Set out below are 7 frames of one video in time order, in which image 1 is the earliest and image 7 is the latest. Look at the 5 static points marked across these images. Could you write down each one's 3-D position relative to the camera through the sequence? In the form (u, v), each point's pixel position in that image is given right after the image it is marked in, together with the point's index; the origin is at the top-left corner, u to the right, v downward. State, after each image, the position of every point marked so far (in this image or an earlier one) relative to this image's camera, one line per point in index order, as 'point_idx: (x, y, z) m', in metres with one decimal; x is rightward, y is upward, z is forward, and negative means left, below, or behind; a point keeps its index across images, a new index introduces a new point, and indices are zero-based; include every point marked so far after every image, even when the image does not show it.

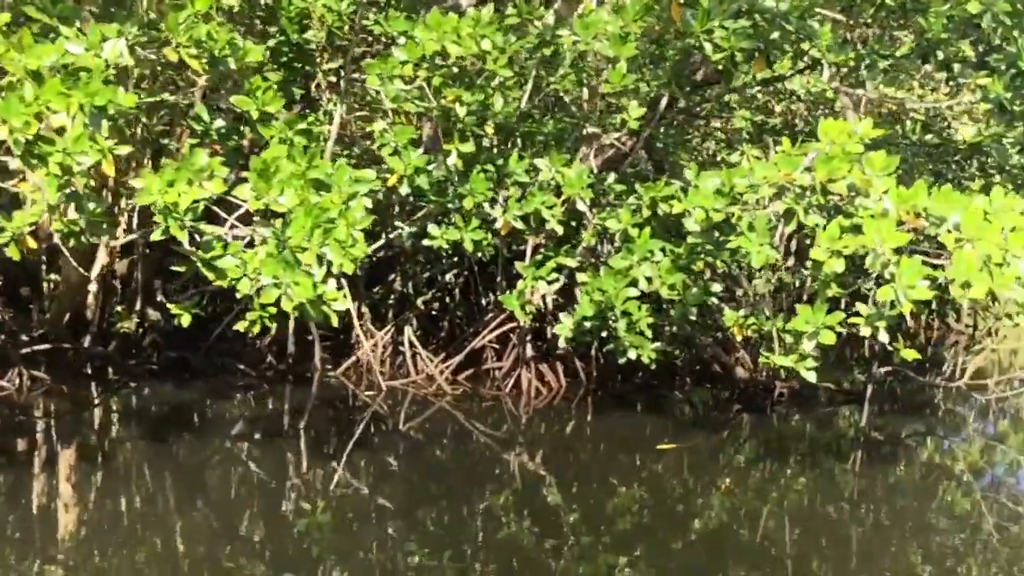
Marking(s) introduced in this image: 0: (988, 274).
0: (+1.5, 0.0, +3.1) m
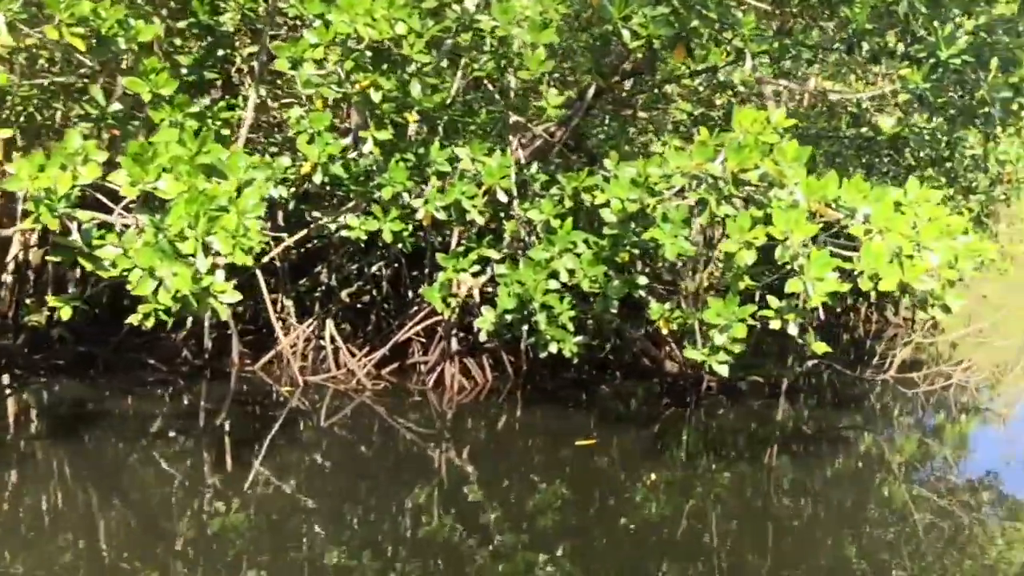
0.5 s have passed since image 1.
0: (+1.2, +0.1, +3.1) m
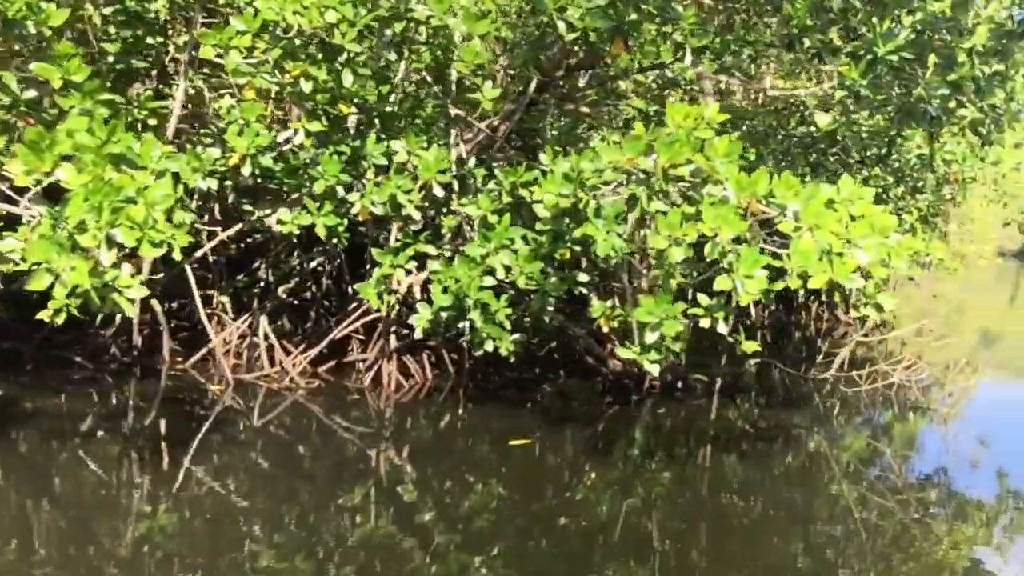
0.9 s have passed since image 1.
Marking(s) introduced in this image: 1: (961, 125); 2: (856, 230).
0: (+1.0, +0.1, +3.0) m
1: (+2.6, +0.9, +5.6) m
2: (+1.1, +0.2, +3.0) m
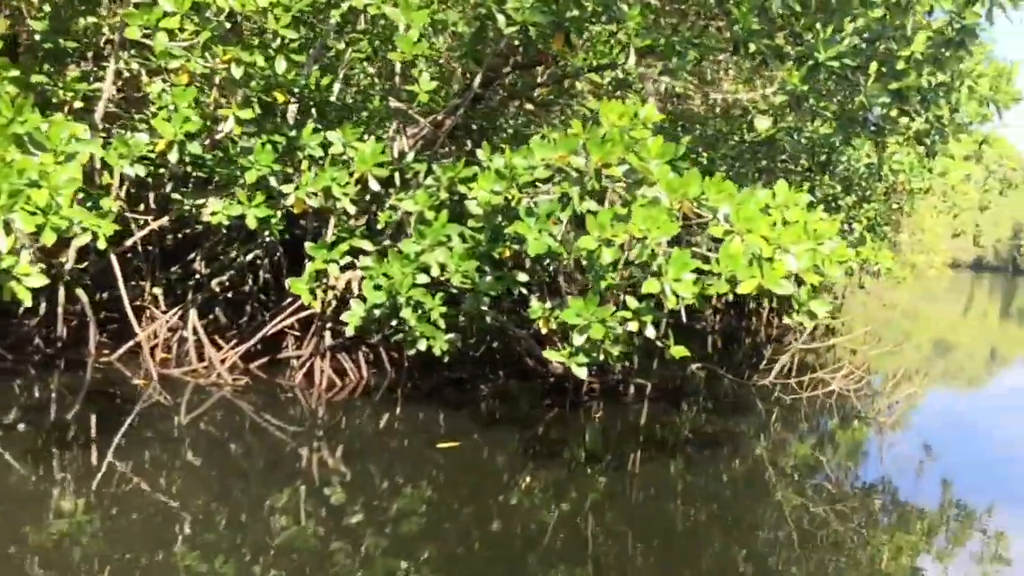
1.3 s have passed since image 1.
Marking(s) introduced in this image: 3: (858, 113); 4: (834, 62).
0: (+0.7, +0.1, +3.0) m
1: (+2.3, +0.9, +5.6) m
2: (+0.8, +0.2, +3.0) m
3: (+1.5, +0.8, +4.1) m
4: (+1.2, +0.9, +3.8) m
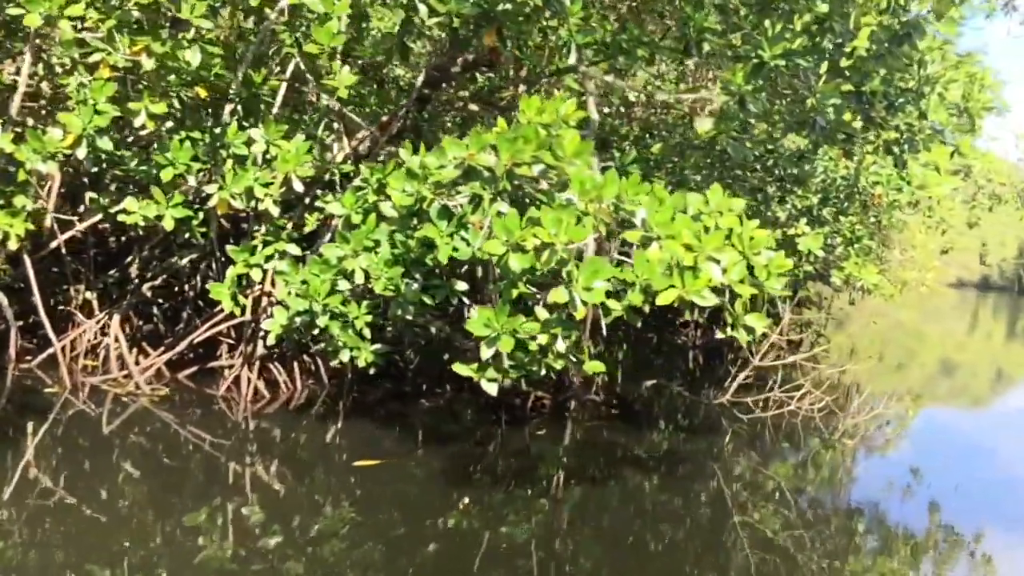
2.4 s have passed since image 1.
0: (+0.5, 0.0, +2.7) m
1: (+2.0, +0.8, +5.4) m
2: (+0.6, +0.1, +2.7) m
3: (+1.2, +0.7, +3.9) m
4: (+1.0, +0.8, +3.5) m
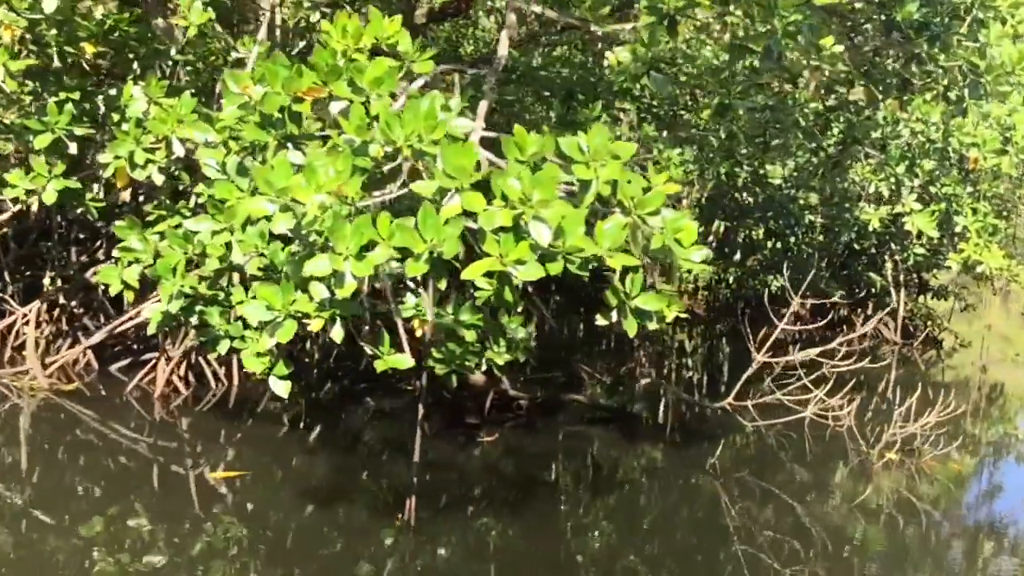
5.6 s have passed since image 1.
0: (-0.1, +0.1, +2.0) m
1: (+1.9, +0.9, +4.4) m
2: (0.0, +0.2, +2.0) m
3: (+0.8, +0.8, +3.0) m
4: (+0.6, +0.9, +2.7) m
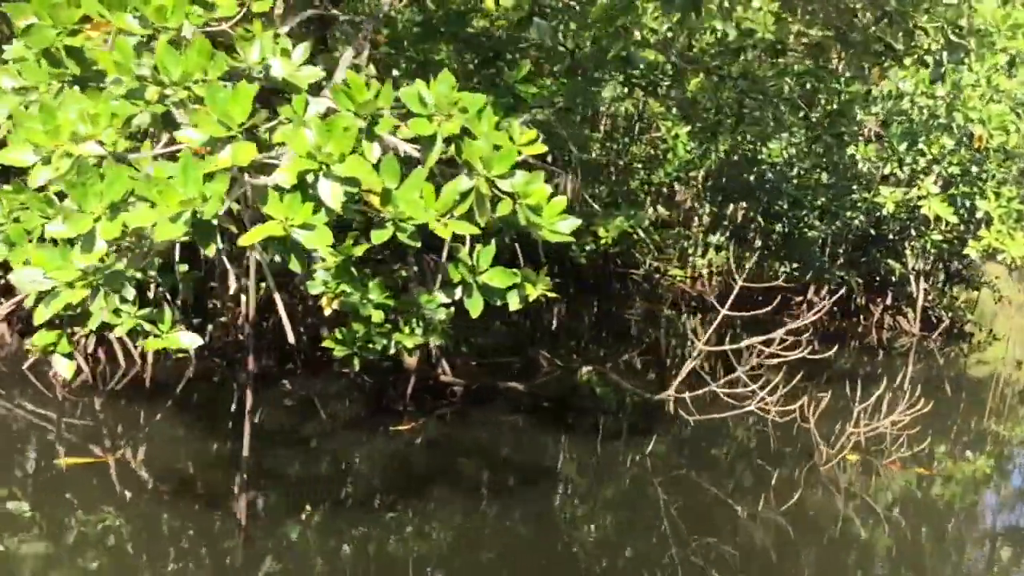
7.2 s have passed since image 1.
0: (-0.4, +0.1, +1.7) m
1: (+1.6, +0.9, +4.0) m
2: (-0.3, +0.3, +1.7) m
3: (+0.5, +0.8, +2.7) m
4: (+0.2, +0.9, +2.3) m
